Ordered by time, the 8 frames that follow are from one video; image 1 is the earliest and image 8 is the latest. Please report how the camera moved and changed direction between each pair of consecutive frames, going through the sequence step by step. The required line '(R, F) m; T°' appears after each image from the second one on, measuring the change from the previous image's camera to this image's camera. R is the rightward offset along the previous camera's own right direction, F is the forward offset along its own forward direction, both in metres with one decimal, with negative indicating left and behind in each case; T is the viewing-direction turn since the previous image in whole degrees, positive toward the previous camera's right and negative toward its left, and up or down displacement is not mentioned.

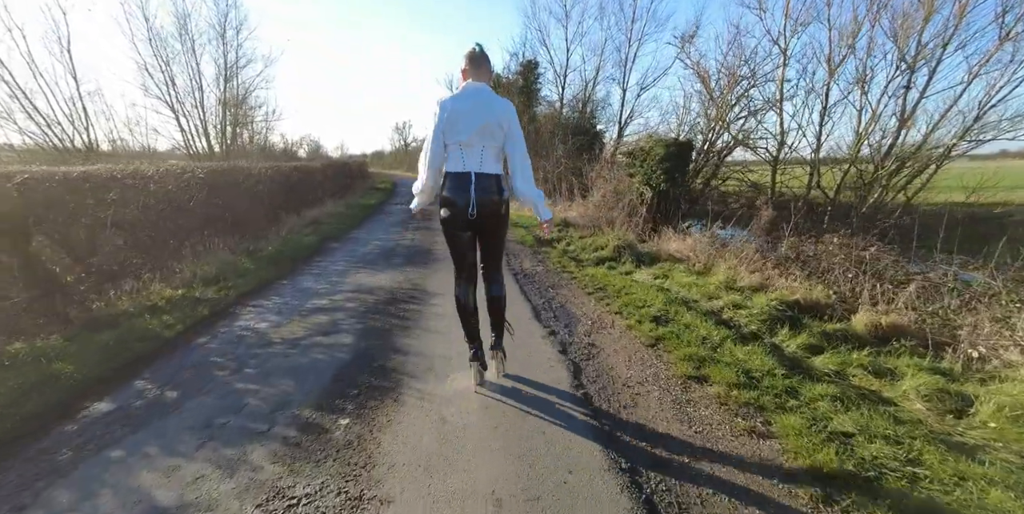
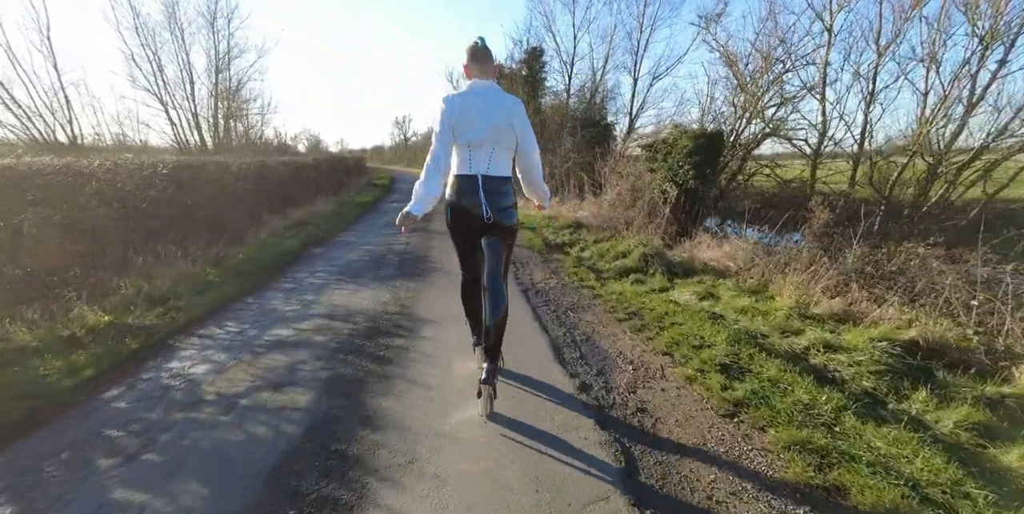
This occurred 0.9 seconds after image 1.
(-0.1, +1.0) m; 0°
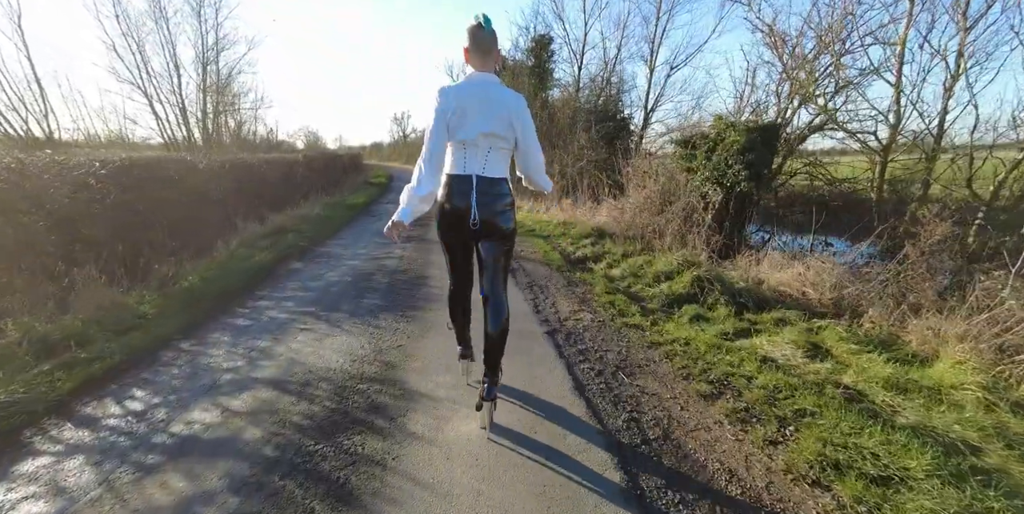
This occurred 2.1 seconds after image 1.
(-0.2, +1.3) m; 0°
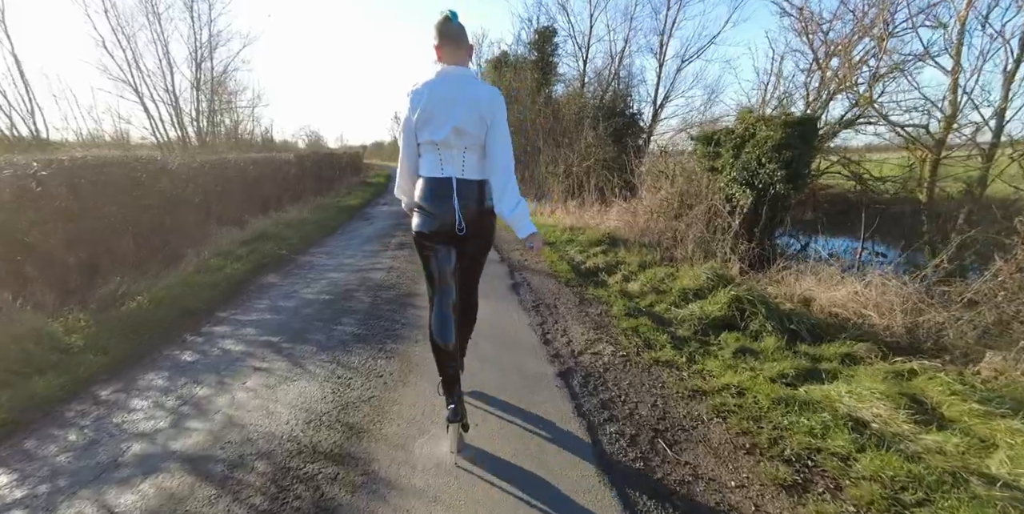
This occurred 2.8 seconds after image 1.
(0.0, +0.8) m; 0°
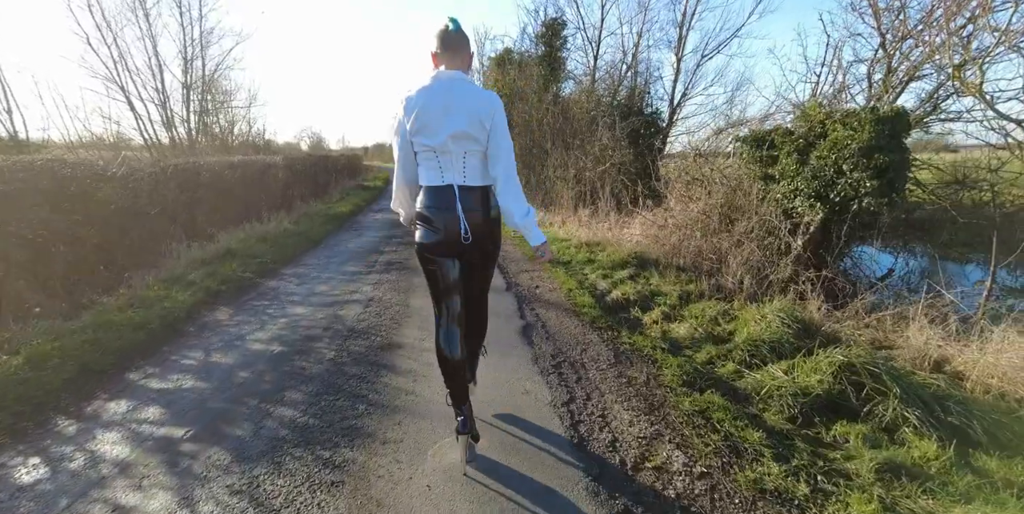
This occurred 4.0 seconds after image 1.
(-0.1, +1.2) m; 0°
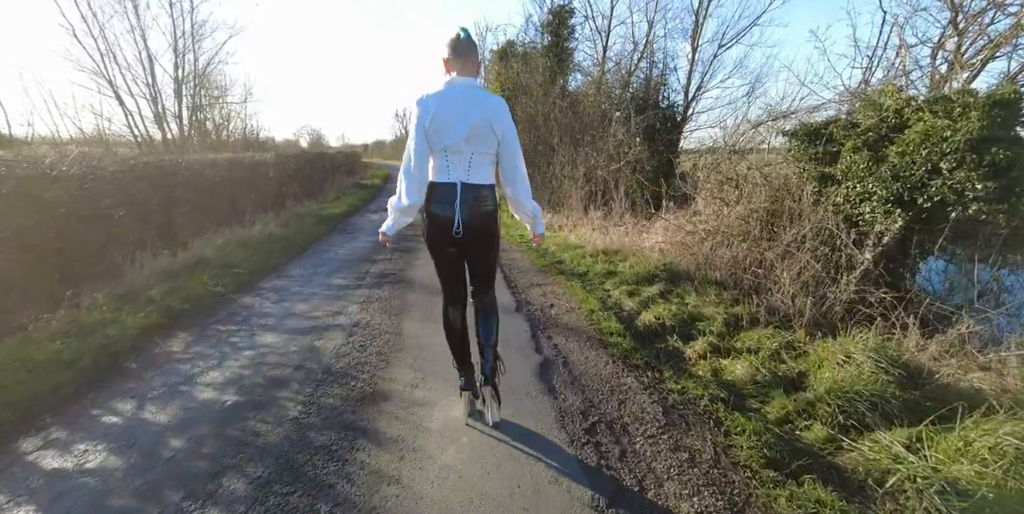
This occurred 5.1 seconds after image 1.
(-0.1, +0.8) m; 0°
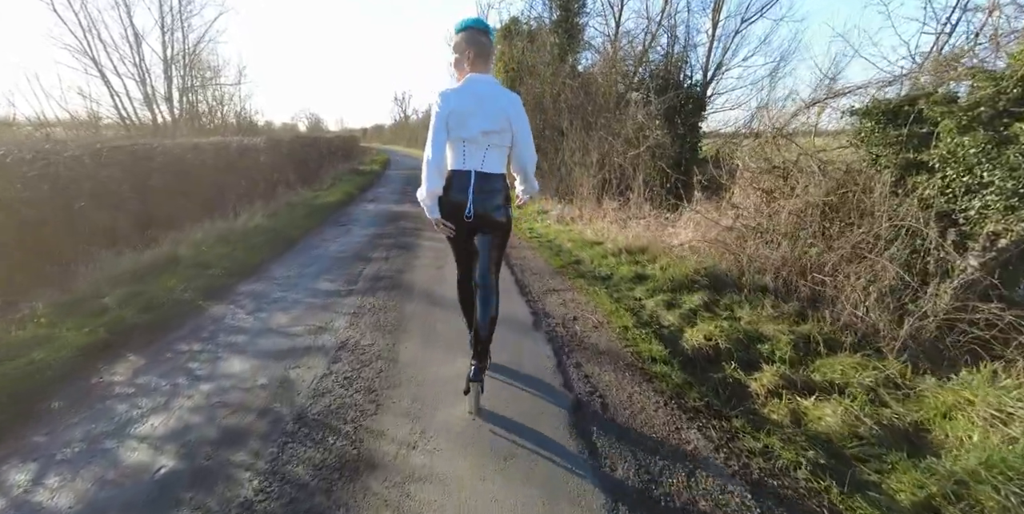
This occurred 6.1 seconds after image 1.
(-0.2, +0.8) m; 0°
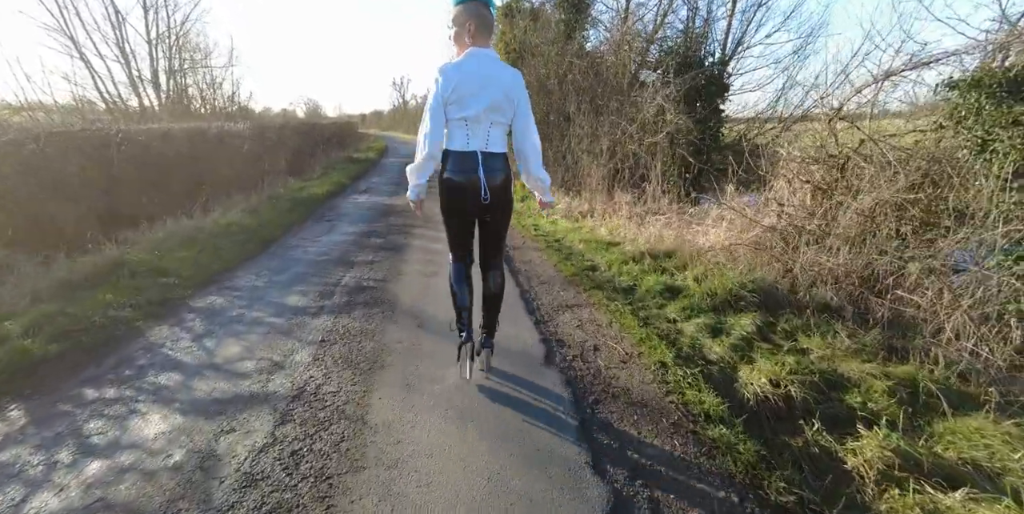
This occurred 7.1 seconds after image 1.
(0.0, +0.9) m; 0°
